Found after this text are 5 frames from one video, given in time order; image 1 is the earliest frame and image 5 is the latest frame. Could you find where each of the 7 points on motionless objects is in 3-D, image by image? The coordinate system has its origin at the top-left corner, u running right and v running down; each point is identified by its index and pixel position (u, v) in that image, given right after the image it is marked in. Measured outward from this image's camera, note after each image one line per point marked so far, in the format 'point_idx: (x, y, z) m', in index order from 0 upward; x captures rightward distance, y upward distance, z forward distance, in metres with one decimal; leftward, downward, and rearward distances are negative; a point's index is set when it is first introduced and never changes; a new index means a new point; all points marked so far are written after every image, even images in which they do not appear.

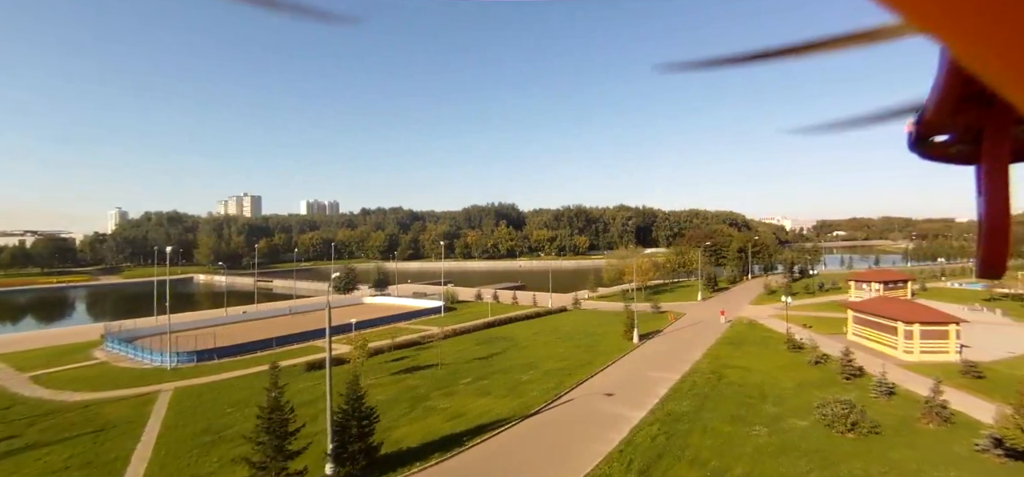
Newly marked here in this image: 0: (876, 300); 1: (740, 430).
0: (+13.0, -2.2, +13.1) m
1: (+6.0, -5.0, +9.6) m
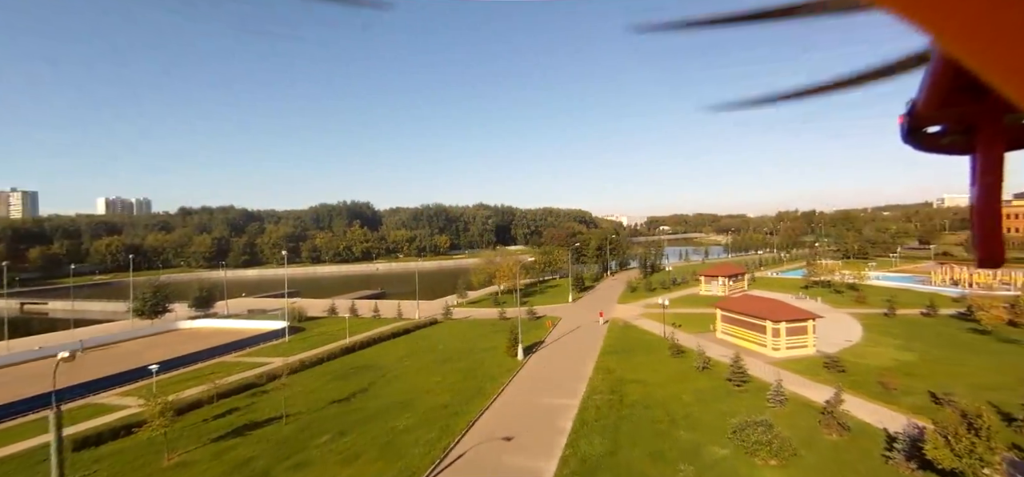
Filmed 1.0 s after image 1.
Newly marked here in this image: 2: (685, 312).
0: (+8.8, -2.3, +14.2) m
1: (+3.6, -5.3, +8.5) m
2: (+8.8, -3.6, +19.1) m
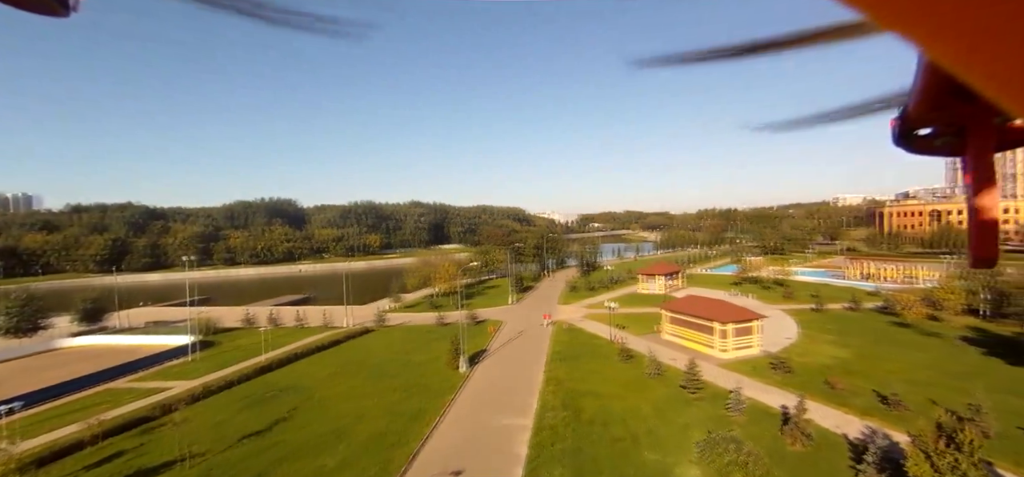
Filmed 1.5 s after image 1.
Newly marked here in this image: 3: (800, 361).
0: (+6.8, -2.4, +14.3) m
1: (+2.7, -5.5, +7.7) m
2: (+5.9, -3.6, +19.1) m
3: (+8.5, -3.6, +10.9) m
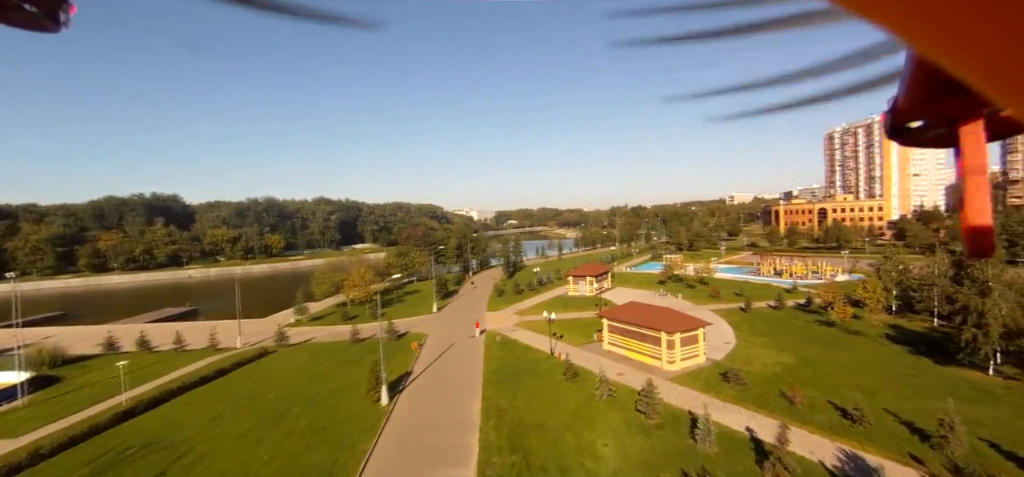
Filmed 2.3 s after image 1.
0: (+4.3, -2.5, +13.4) m
1: (+1.7, -5.7, +6.2) m
2: (+2.5, -3.7, +18.0) m
3: (+6.7, -3.7, +10.5) m
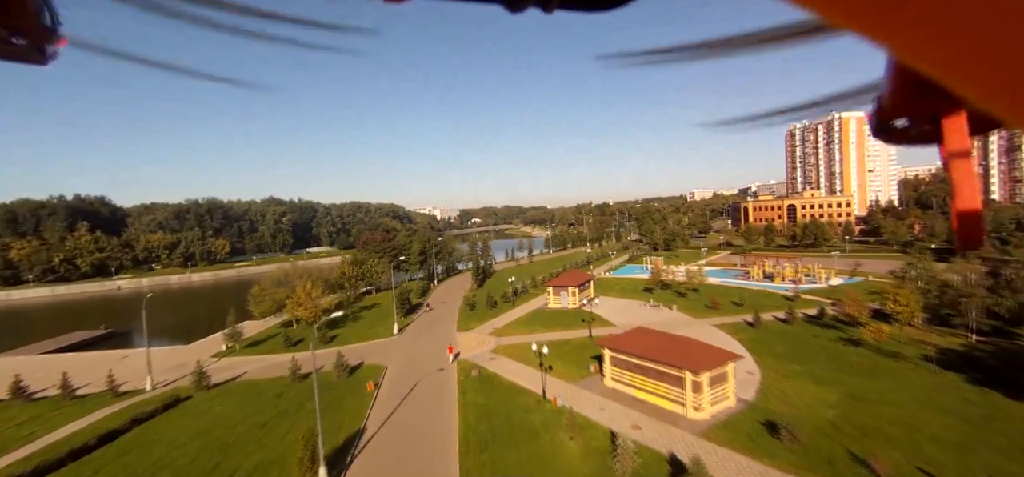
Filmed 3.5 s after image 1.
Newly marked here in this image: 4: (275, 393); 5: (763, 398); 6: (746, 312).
0: (+3.7, -2.8, +11.1) m
1: (+1.8, -6.1, +3.8) m
2: (+1.5, -4.0, +15.6) m
3: (+6.4, -4.0, +8.4) m
4: (-9.7, -7.2, +15.7) m
5: (+6.3, -3.9, +9.4) m
6: (+10.1, -3.2, +16.1) m
